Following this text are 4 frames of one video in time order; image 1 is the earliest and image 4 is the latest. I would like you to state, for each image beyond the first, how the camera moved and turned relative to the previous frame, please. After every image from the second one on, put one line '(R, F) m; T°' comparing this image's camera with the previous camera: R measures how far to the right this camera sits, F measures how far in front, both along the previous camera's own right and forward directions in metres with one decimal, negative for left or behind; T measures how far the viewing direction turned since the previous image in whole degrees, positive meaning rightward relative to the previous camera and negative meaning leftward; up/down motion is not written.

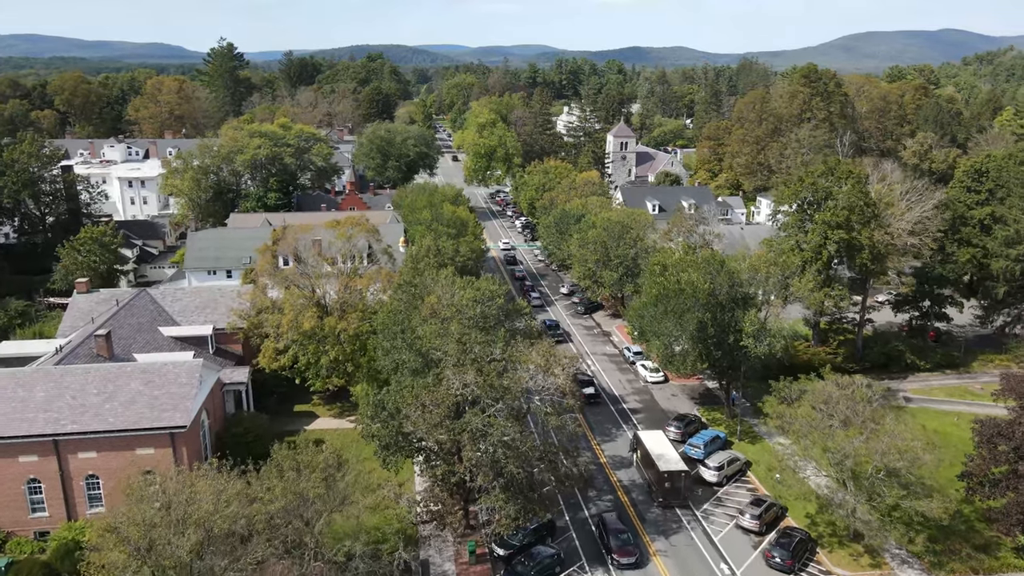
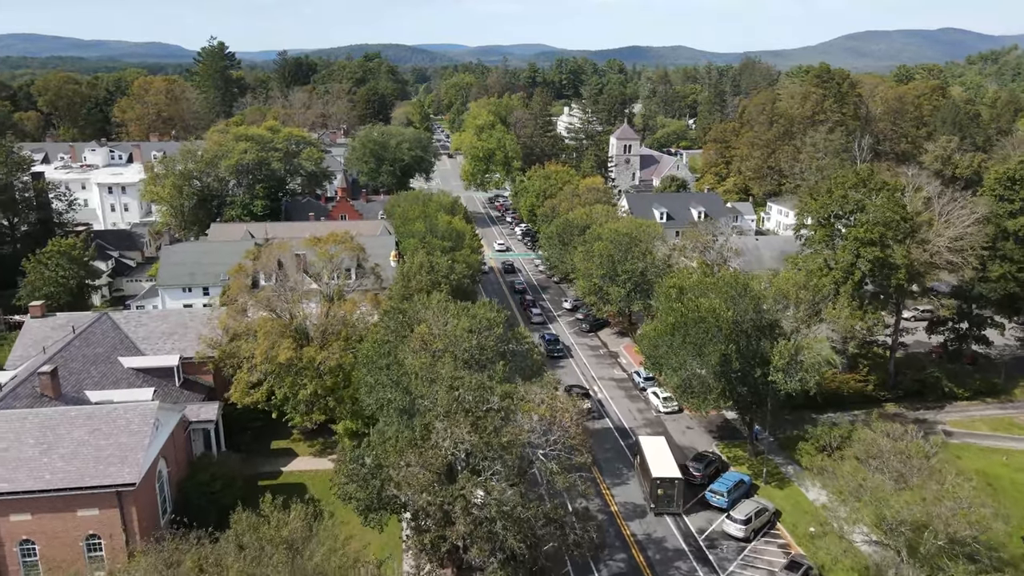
(0.0, +3.8) m; 0°
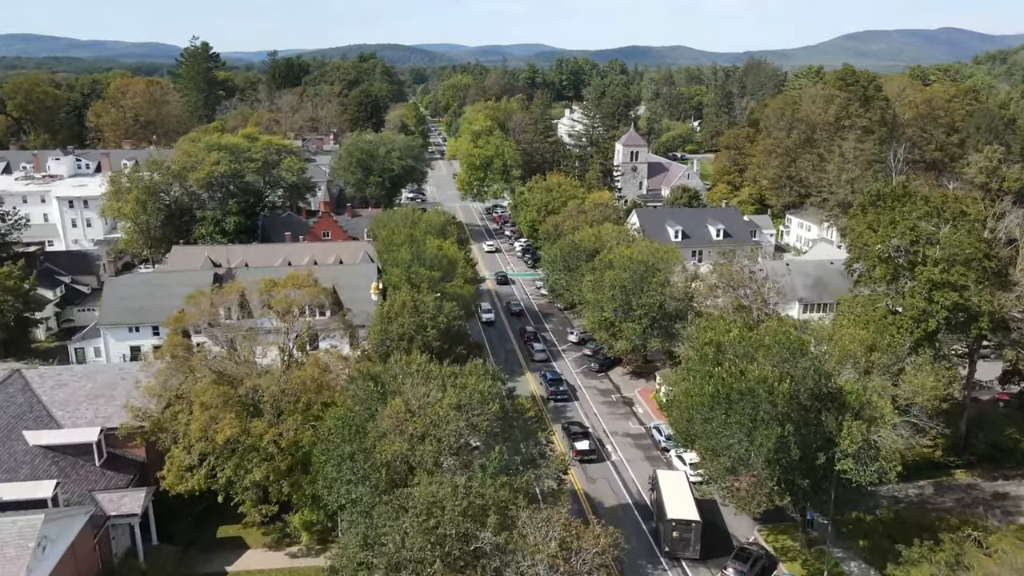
(0.0, +6.4) m; 0°
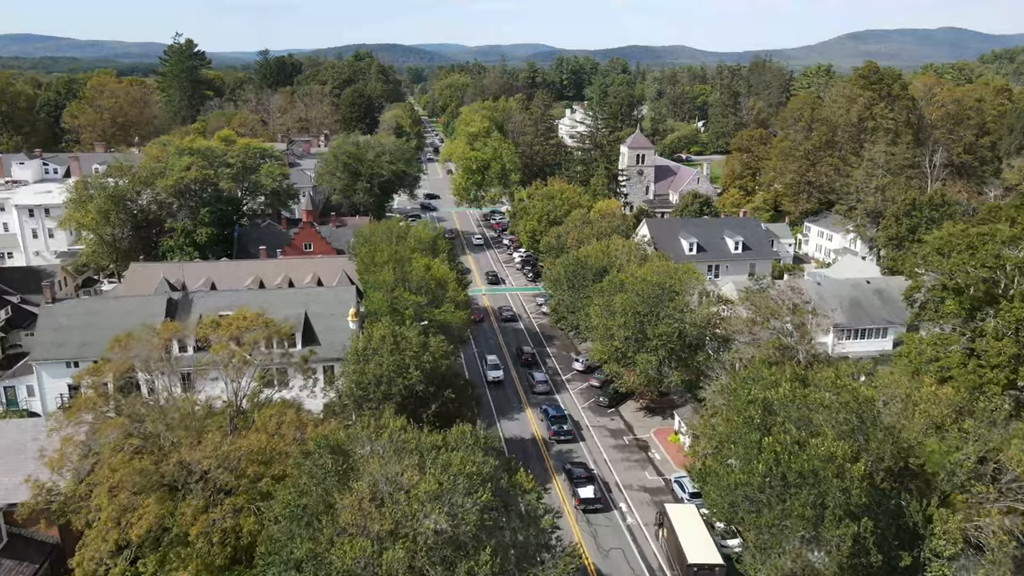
(+0.1, +5.4) m; 0°
